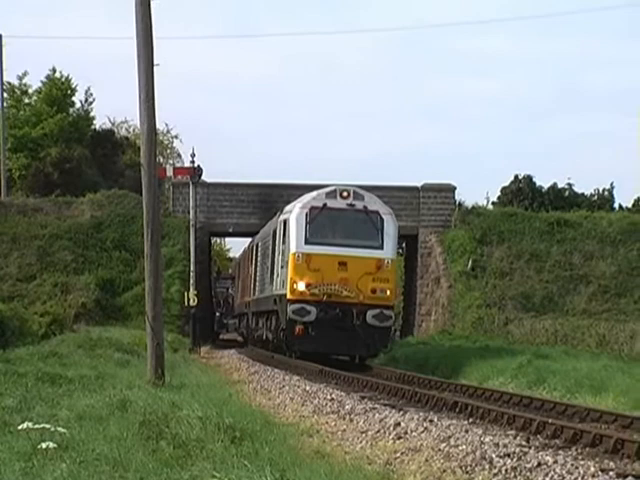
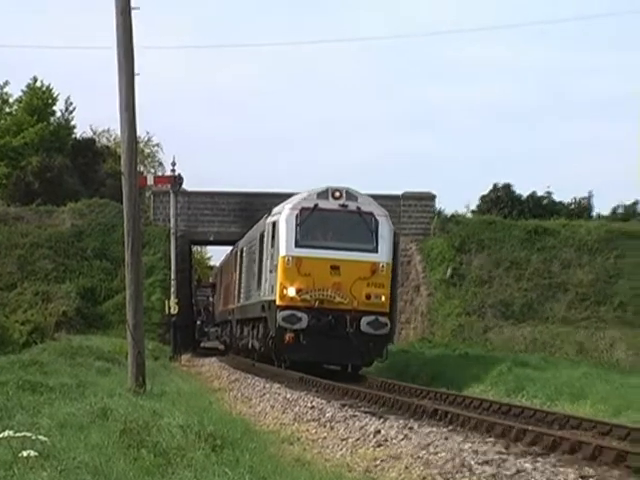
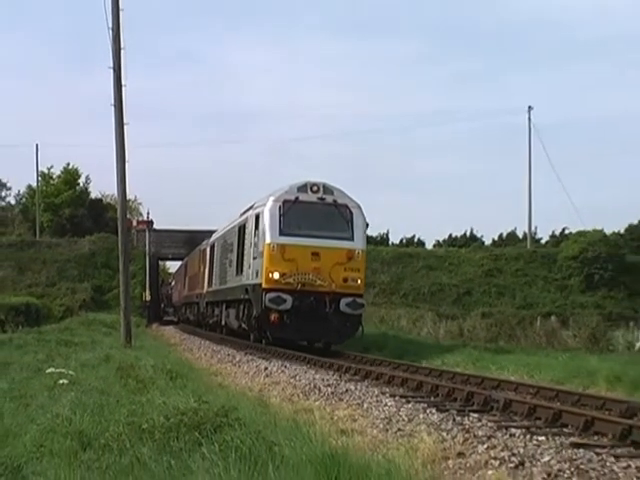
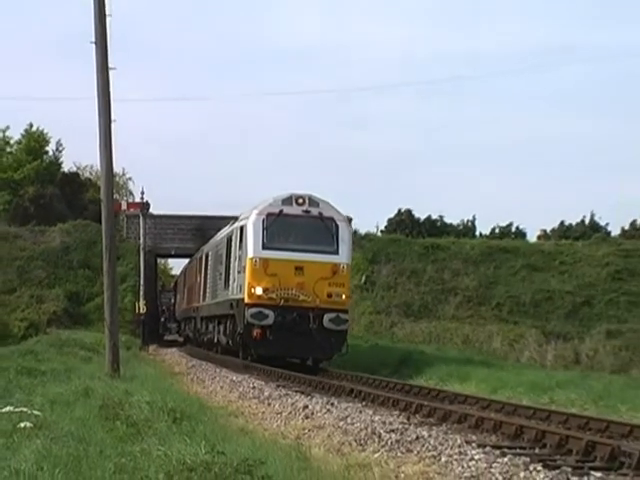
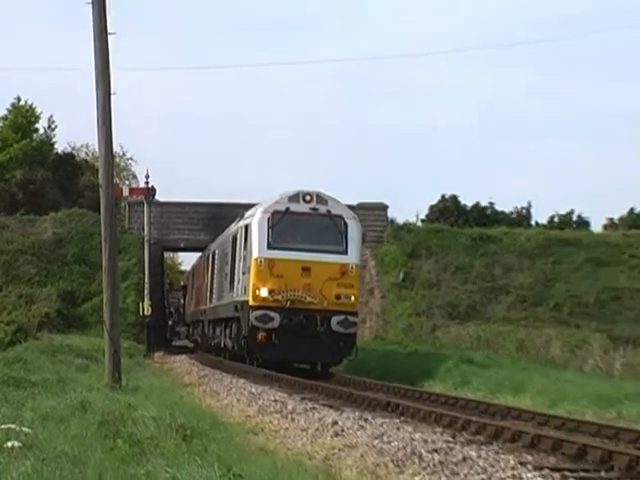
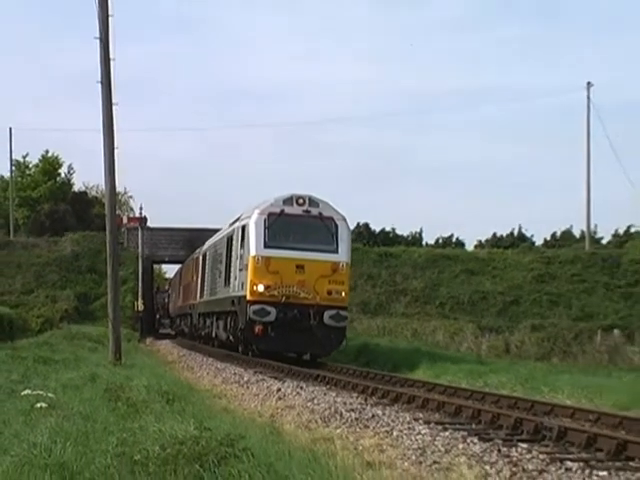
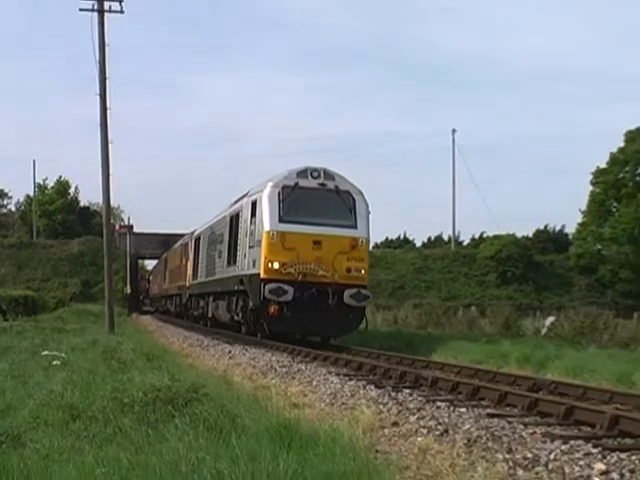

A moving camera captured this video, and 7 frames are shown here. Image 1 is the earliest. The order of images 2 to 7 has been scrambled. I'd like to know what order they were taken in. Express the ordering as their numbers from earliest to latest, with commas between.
2, 5, 4, 6, 3, 7
